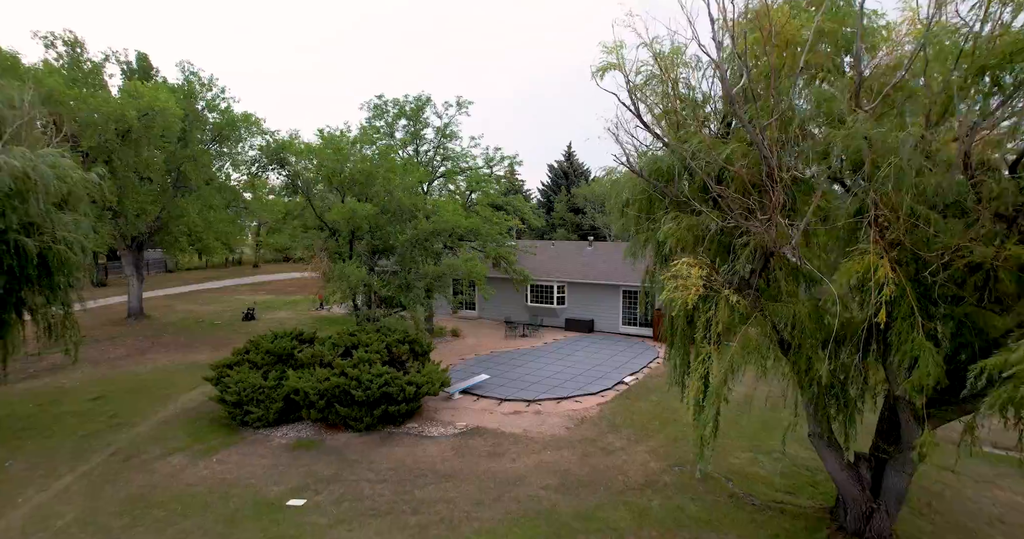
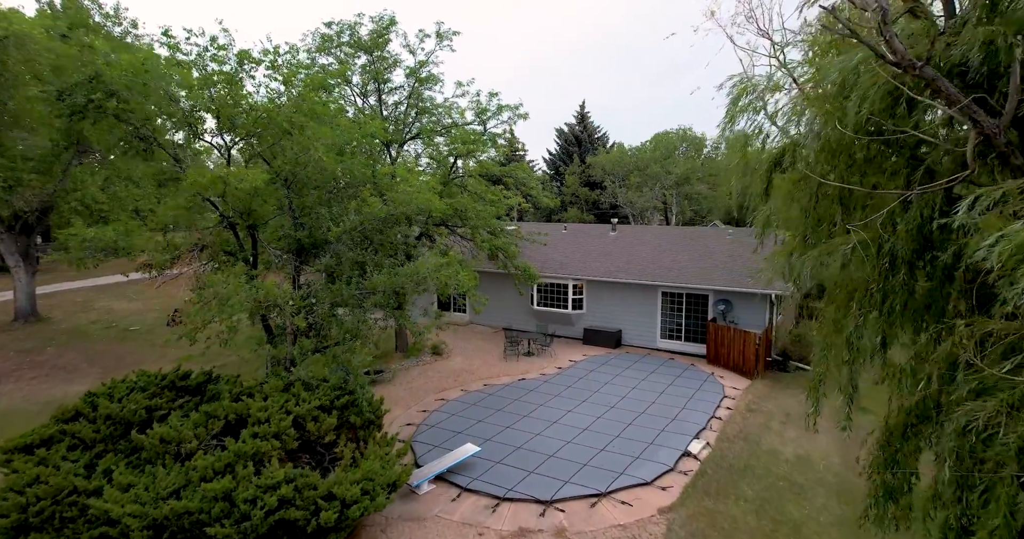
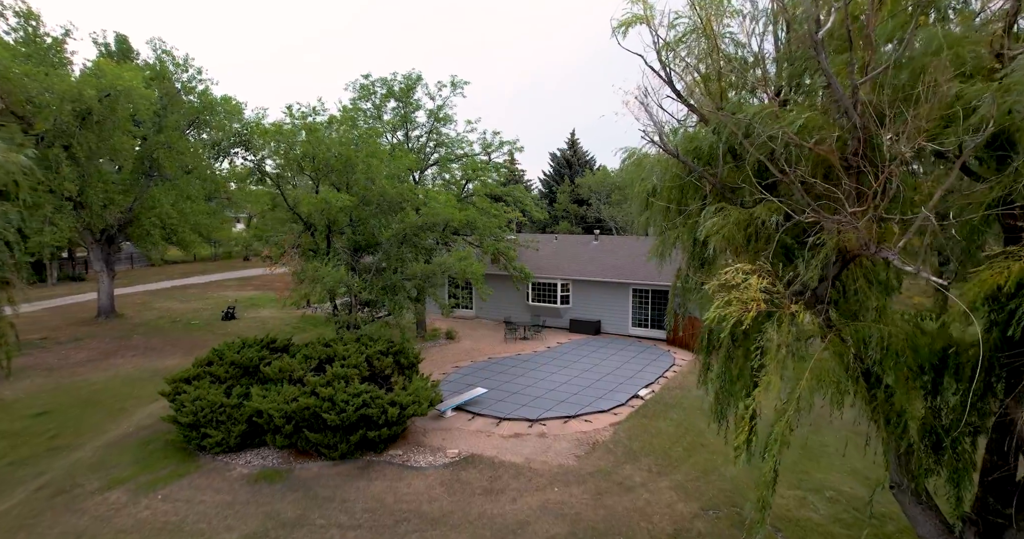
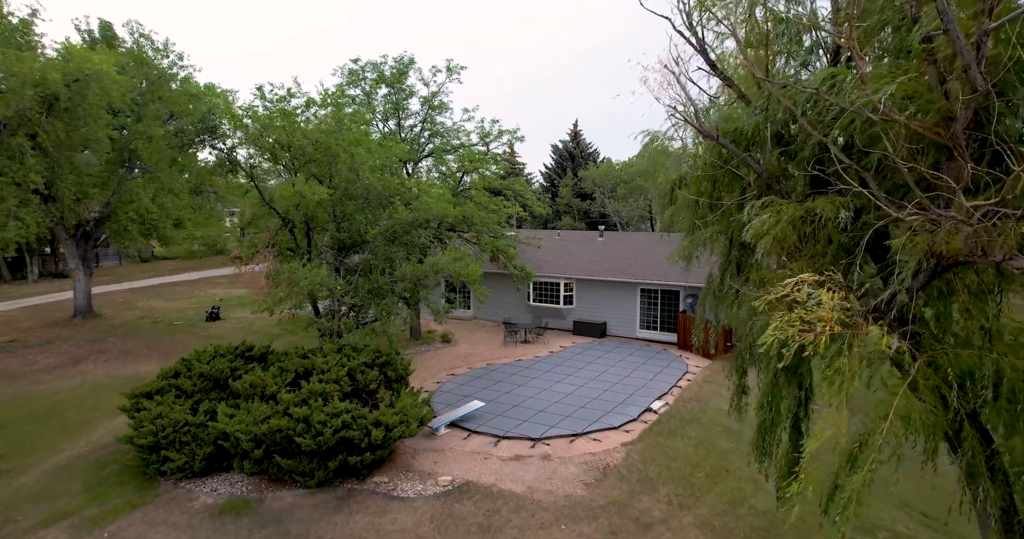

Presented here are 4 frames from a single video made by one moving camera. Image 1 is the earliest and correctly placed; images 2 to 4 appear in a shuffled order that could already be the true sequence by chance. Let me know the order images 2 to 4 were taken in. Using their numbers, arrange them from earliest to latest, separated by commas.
3, 4, 2
